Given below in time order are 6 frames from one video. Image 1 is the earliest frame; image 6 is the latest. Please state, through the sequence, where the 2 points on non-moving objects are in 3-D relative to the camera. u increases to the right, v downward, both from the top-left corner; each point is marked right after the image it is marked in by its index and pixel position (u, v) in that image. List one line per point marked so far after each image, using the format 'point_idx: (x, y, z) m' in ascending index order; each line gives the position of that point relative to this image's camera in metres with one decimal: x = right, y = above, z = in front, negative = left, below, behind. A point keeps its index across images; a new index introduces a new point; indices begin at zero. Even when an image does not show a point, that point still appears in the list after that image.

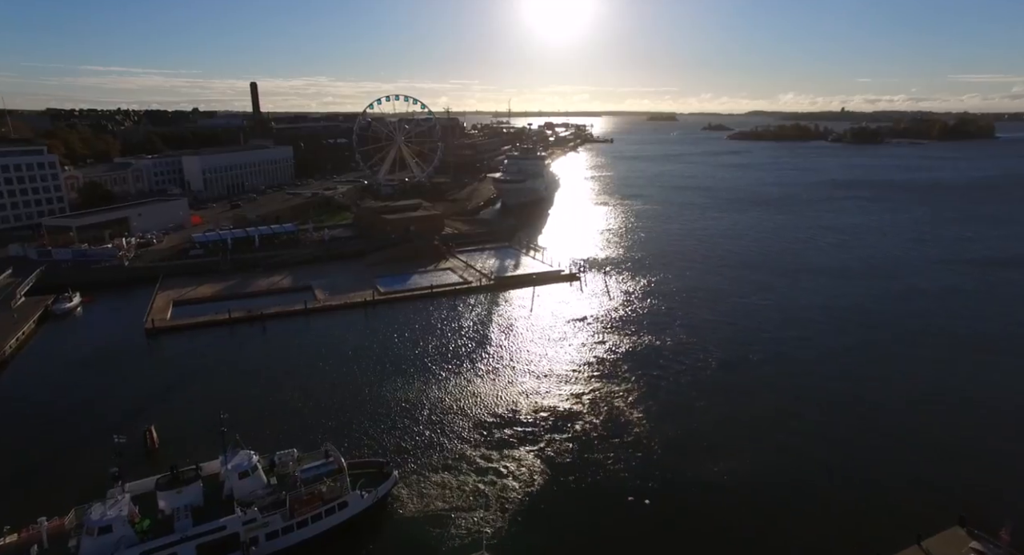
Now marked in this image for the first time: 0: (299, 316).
0: (-4.4, -0.8, +12.7) m
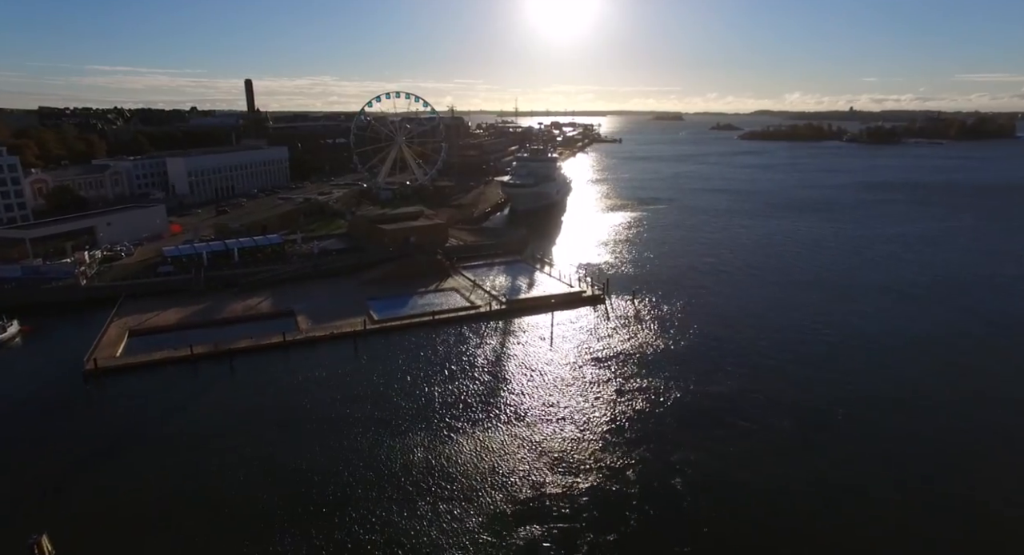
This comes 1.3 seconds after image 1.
0: (-4.1, -1.2, +10.8) m
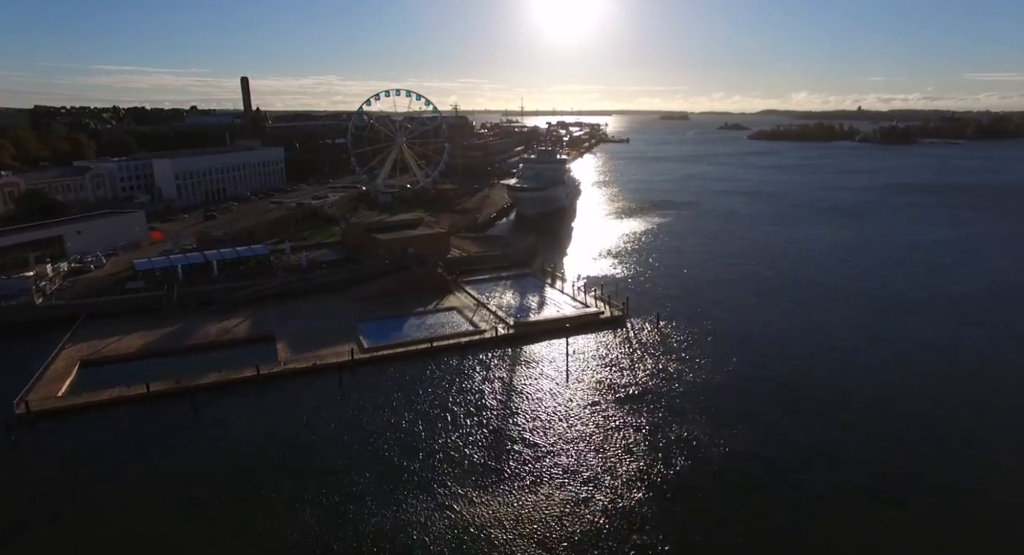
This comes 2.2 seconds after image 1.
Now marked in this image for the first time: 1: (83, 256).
0: (-4.0, -1.6, +9.4) m
1: (-10.5, +0.5, +15.0) m
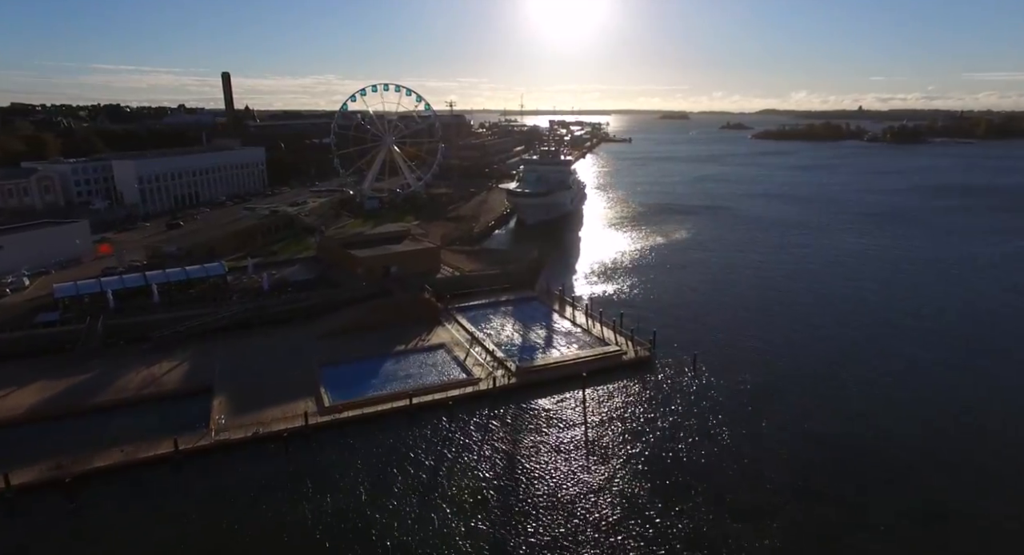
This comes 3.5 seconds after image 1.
0: (-4.0, -2.1, +7.1) m
1: (-10.5, 0.0, +12.8) m
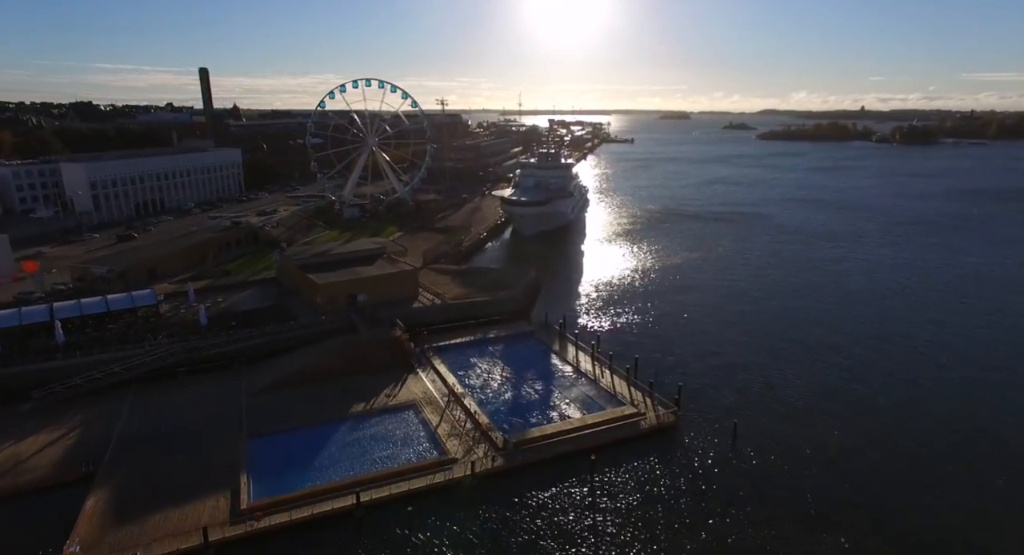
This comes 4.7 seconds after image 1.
0: (-4.1, -2.6, +5.0) m
1: (-10.6, -0.5, +10.6) m
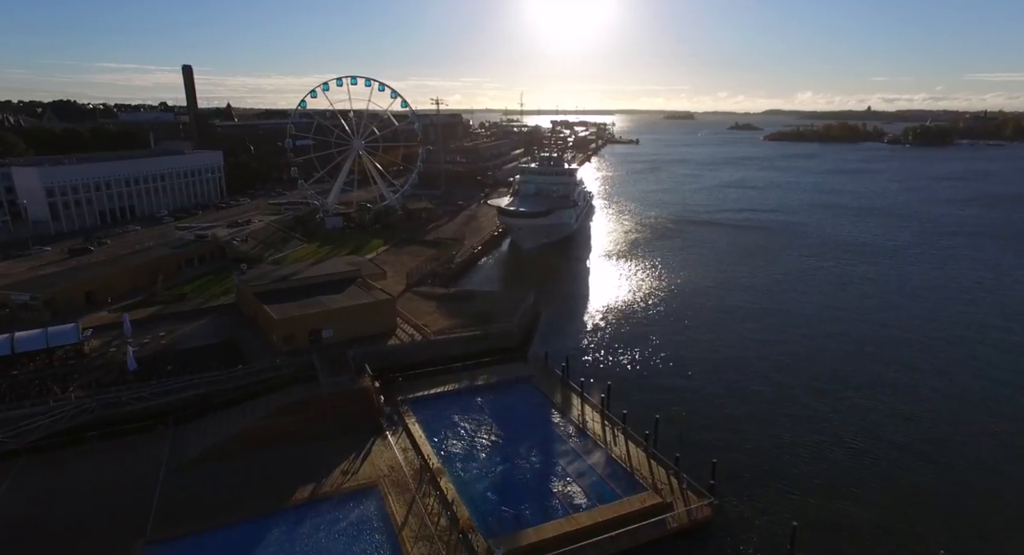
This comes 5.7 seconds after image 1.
0: (-4.2, -3.1, +3.3) m
1: (-10.7, -0.9, +9.0) m
